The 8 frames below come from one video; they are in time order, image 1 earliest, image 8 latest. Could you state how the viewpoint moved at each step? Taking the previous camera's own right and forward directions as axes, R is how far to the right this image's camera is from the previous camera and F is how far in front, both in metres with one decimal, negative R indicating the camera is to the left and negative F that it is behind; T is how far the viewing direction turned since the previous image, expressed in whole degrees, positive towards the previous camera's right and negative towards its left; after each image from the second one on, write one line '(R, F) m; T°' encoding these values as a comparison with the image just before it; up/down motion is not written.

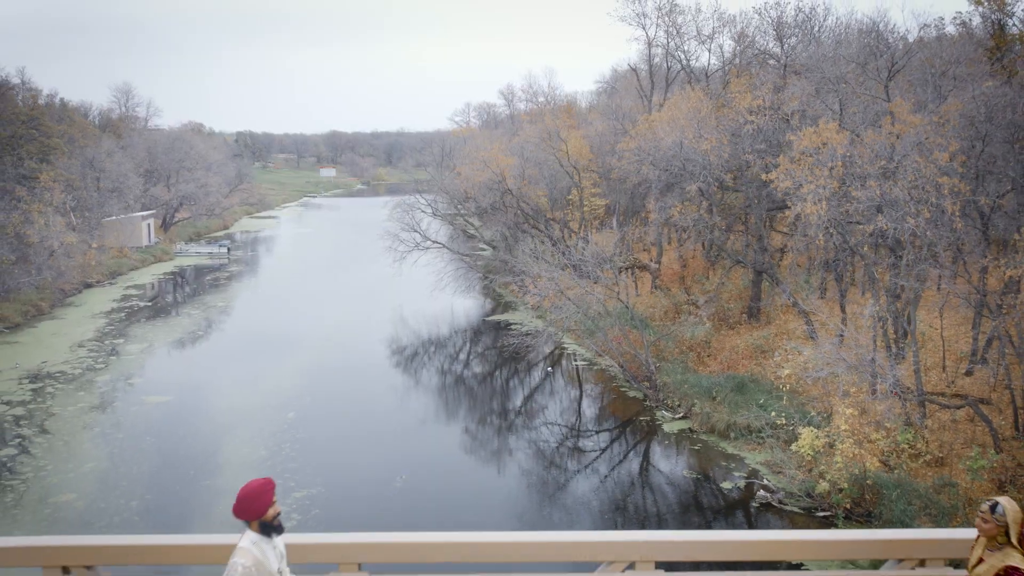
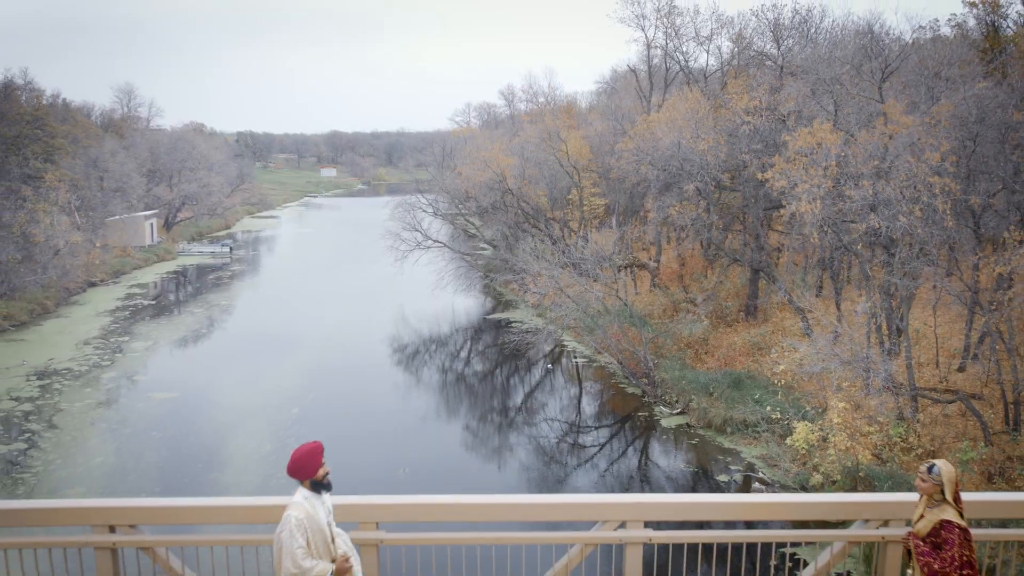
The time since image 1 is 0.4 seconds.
(0.0, -0.3) m; 0°
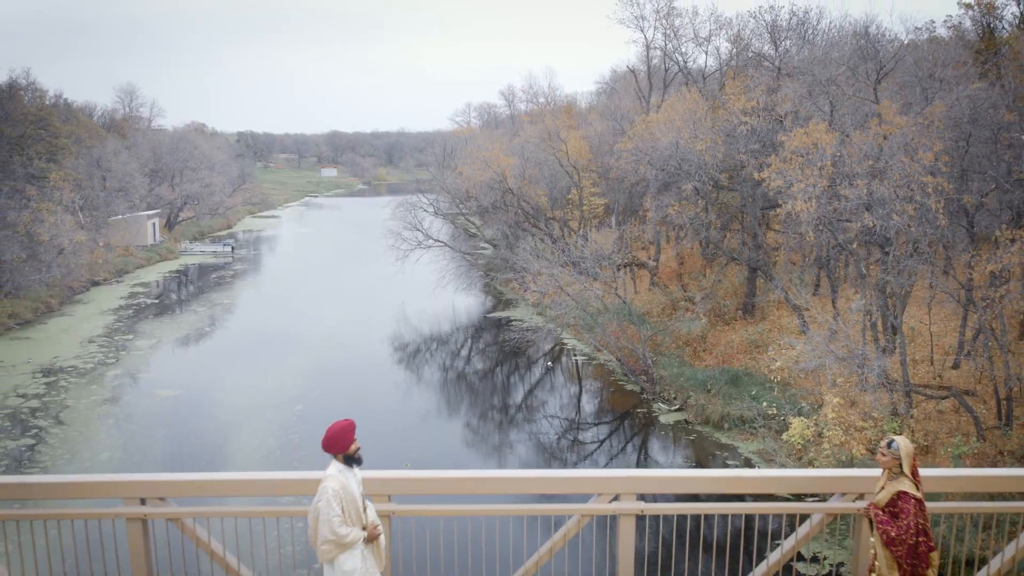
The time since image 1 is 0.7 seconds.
(0.0, -0.2) m; 0°
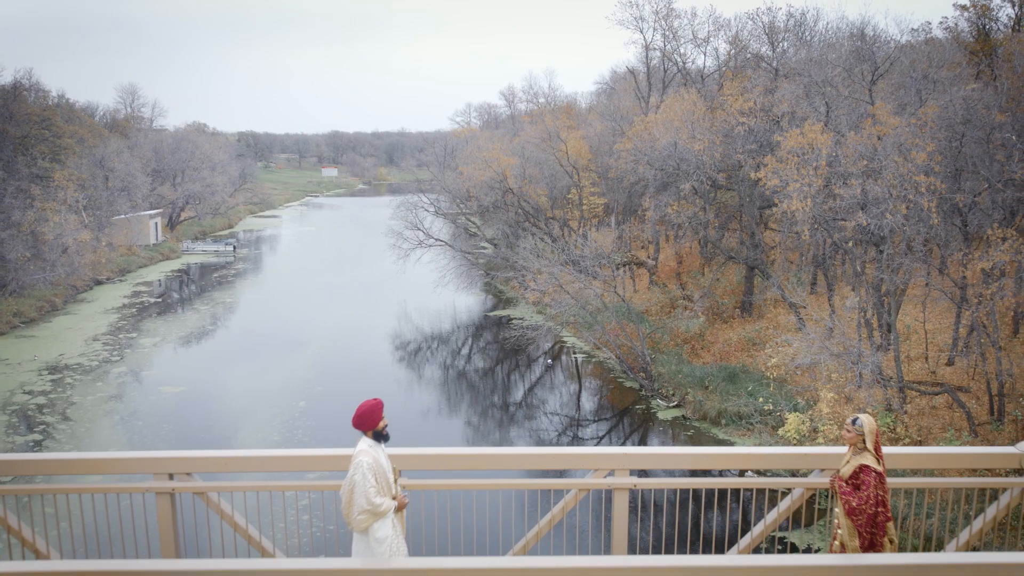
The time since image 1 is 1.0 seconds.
(0.0, -0.3) m; 0°
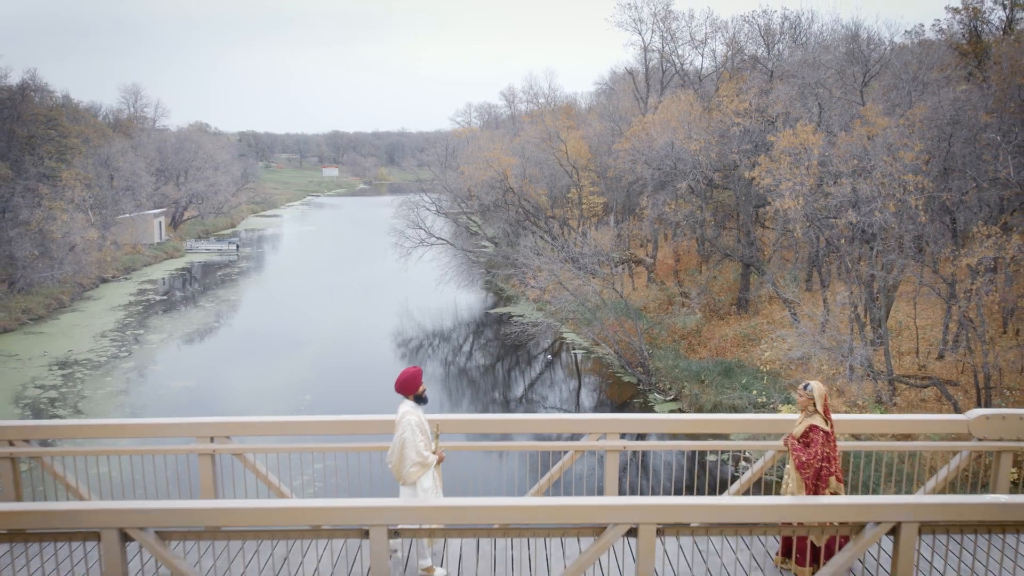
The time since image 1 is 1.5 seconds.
(0.0, -0.5) m; 0°
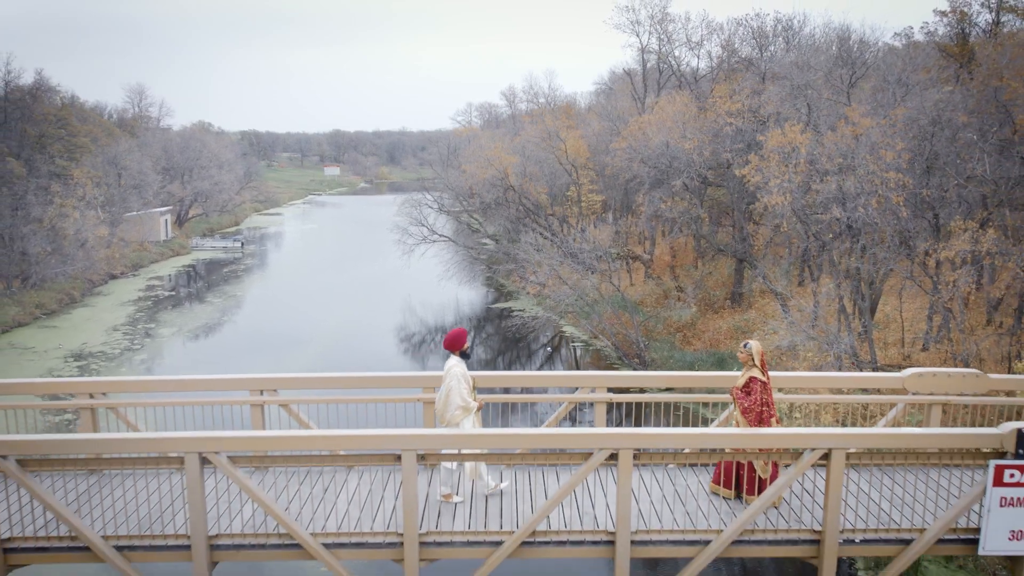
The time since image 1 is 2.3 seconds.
(0.0, -0.8) m; 0°
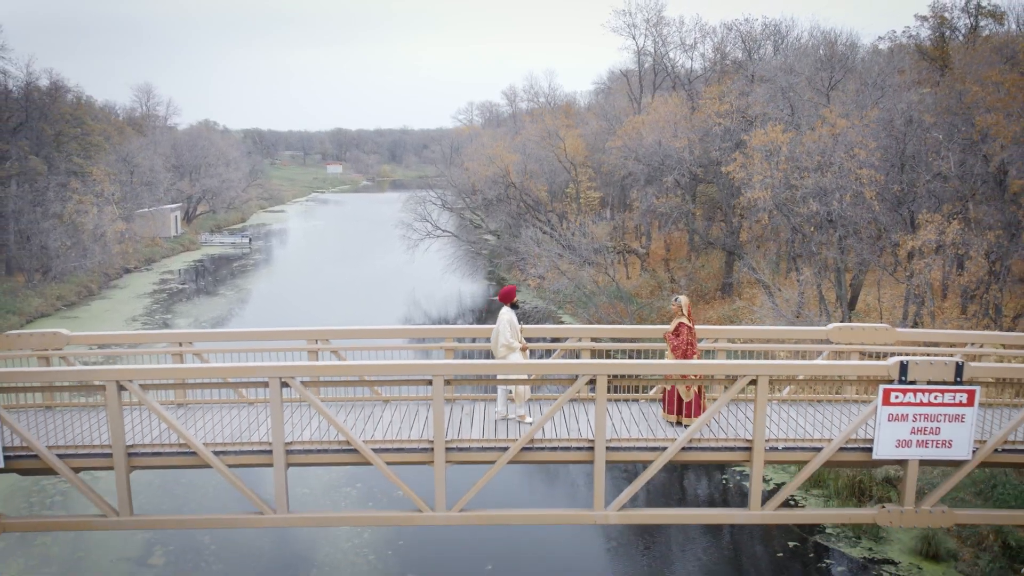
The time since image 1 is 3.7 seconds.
(0.0, -1.3) m; 0°
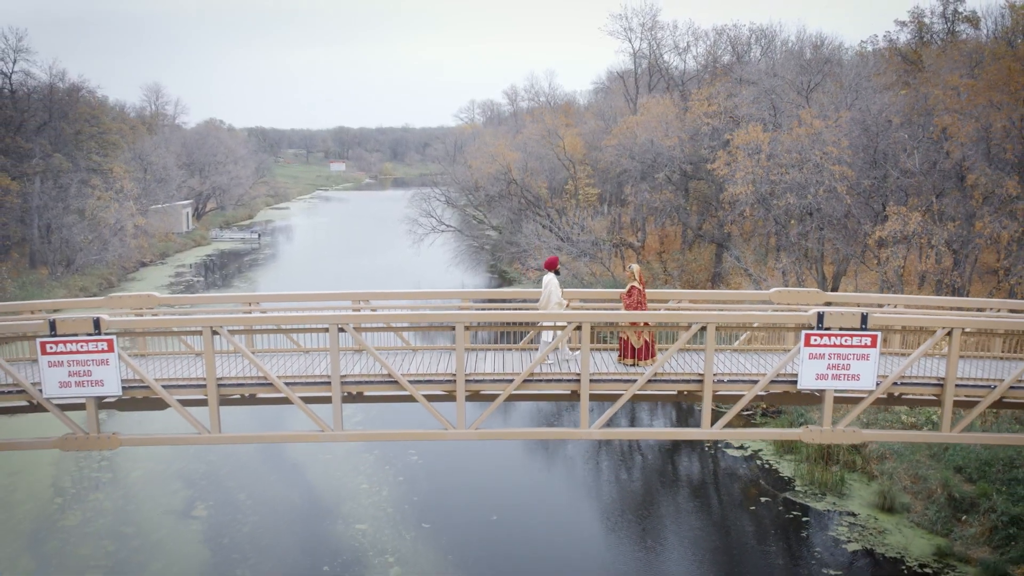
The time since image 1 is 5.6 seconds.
(0.0, -1.5) m; 0°
